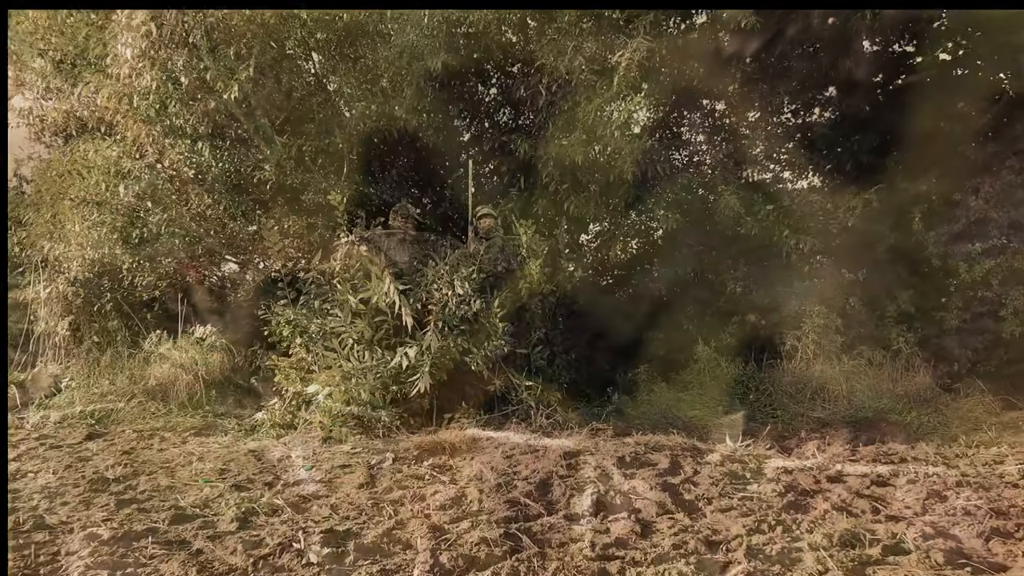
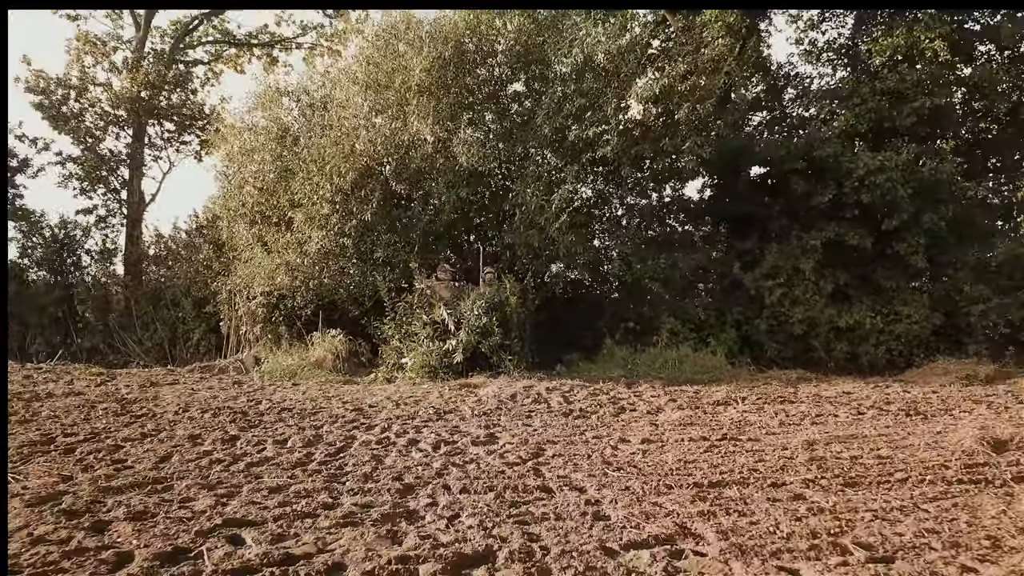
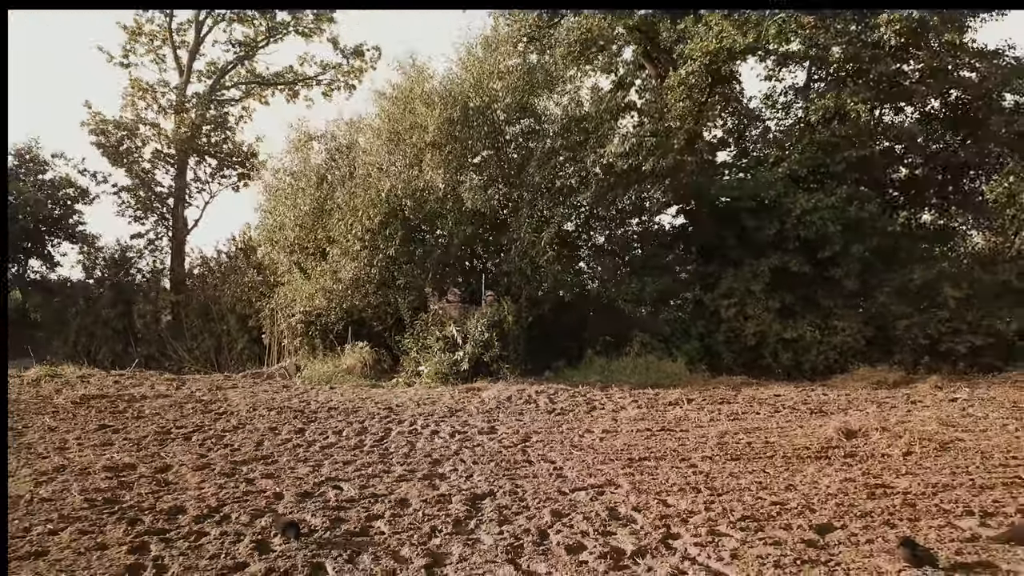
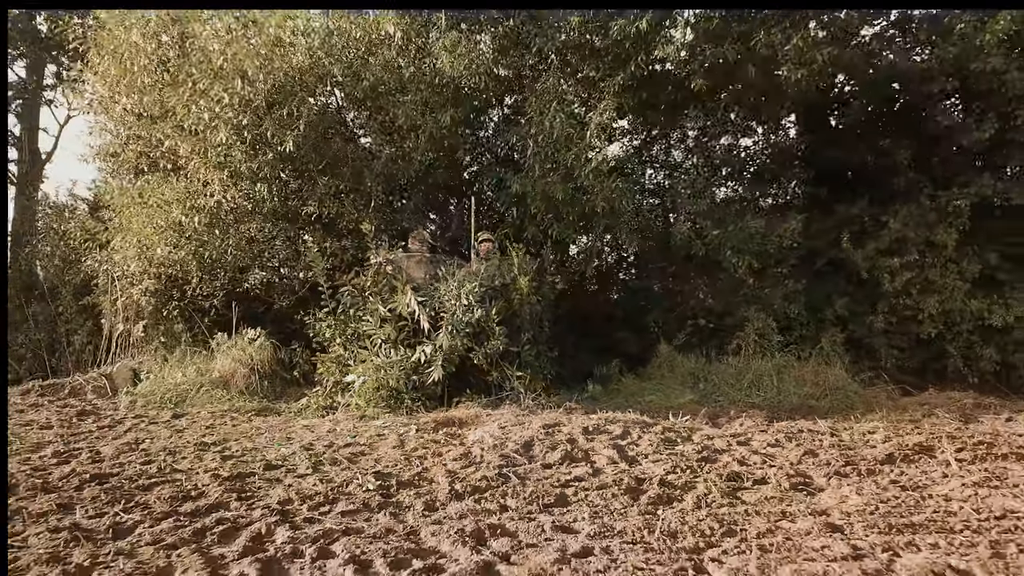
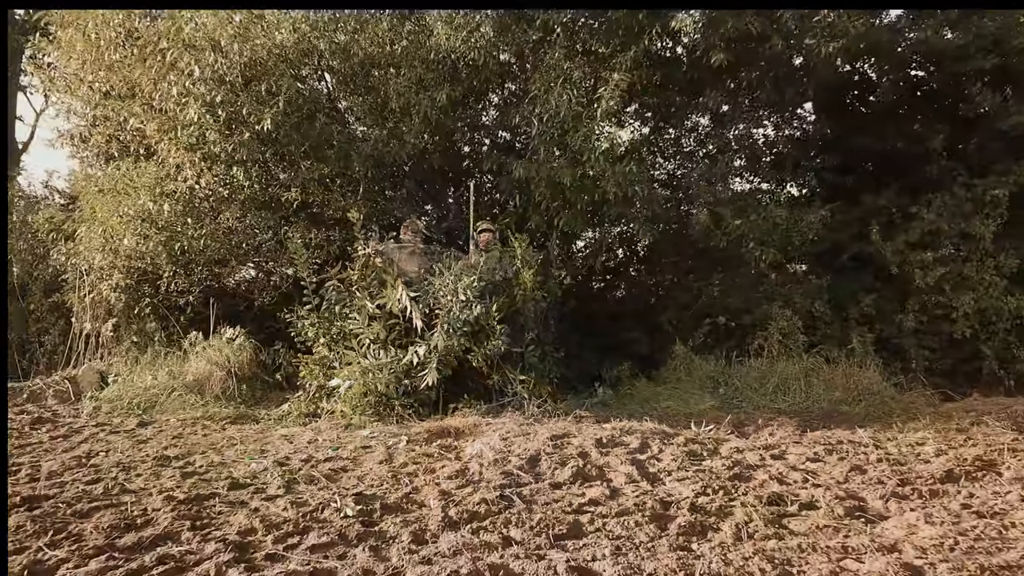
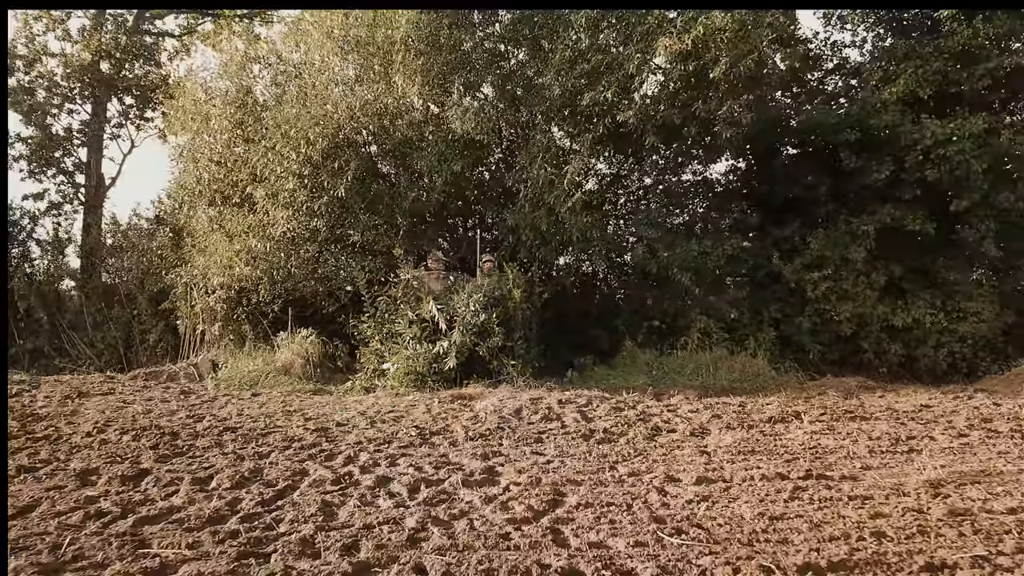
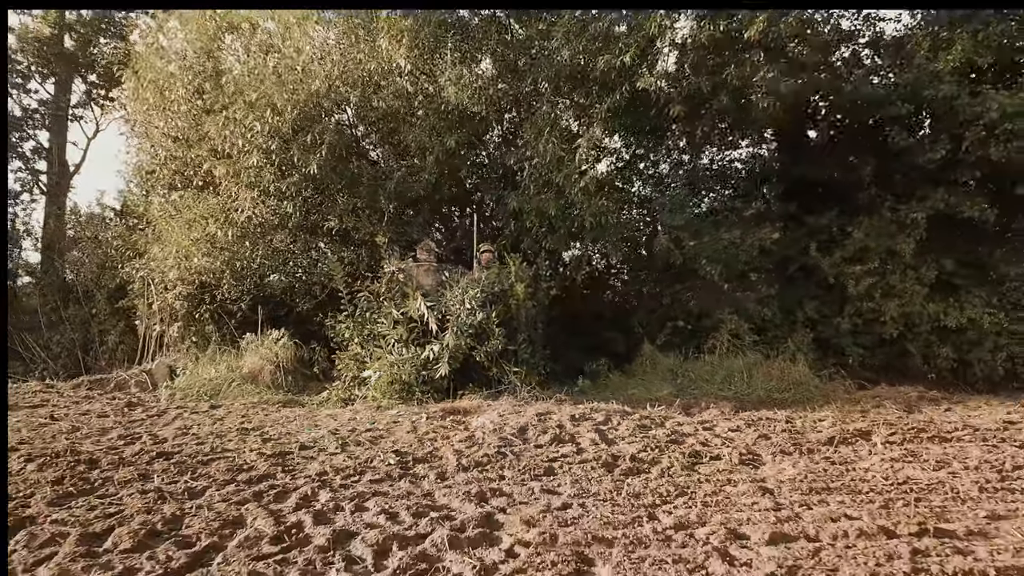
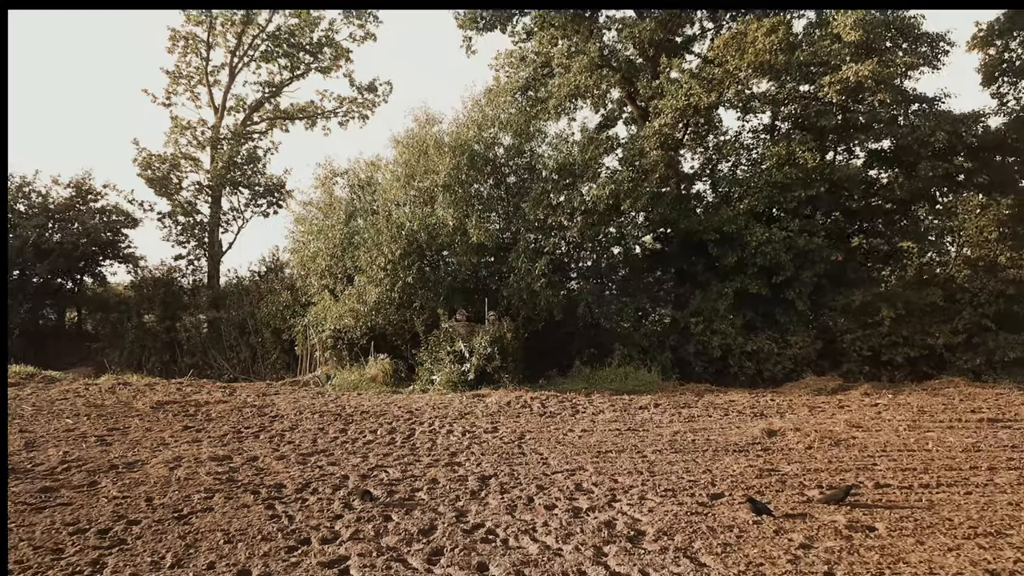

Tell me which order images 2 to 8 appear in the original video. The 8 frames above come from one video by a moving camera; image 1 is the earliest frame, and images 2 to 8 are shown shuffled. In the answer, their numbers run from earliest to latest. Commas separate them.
5, 4, 7, 6, 2, 3, 8
